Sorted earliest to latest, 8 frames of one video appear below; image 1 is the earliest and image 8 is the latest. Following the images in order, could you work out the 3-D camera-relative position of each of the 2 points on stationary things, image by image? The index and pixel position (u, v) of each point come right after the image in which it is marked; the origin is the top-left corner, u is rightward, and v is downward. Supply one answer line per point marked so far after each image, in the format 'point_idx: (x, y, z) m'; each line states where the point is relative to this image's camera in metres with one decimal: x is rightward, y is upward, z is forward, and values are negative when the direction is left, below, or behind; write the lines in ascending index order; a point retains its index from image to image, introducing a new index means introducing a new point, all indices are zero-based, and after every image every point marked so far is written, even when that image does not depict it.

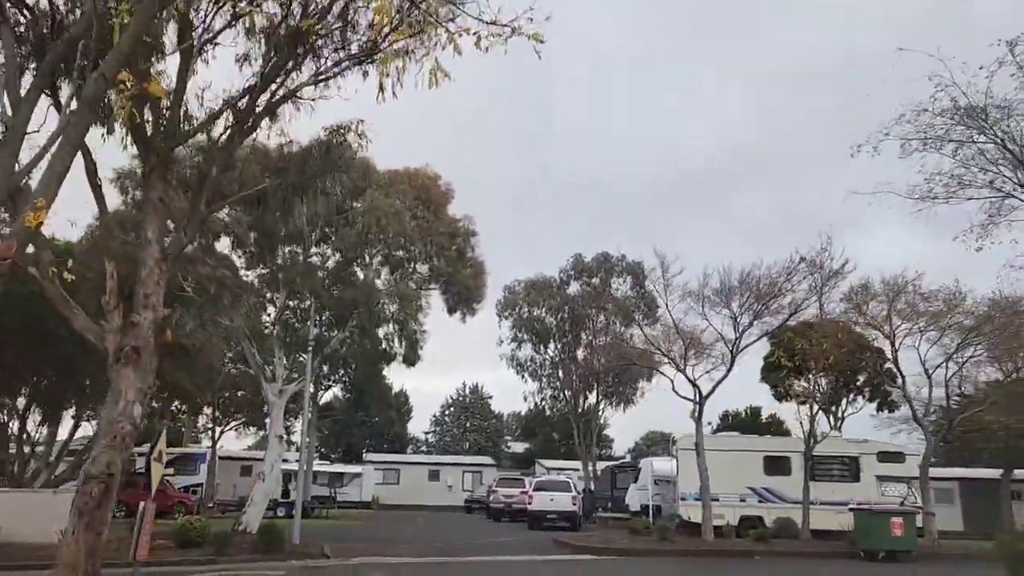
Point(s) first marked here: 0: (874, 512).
0: (+8.7, -5.4, +19.5) m
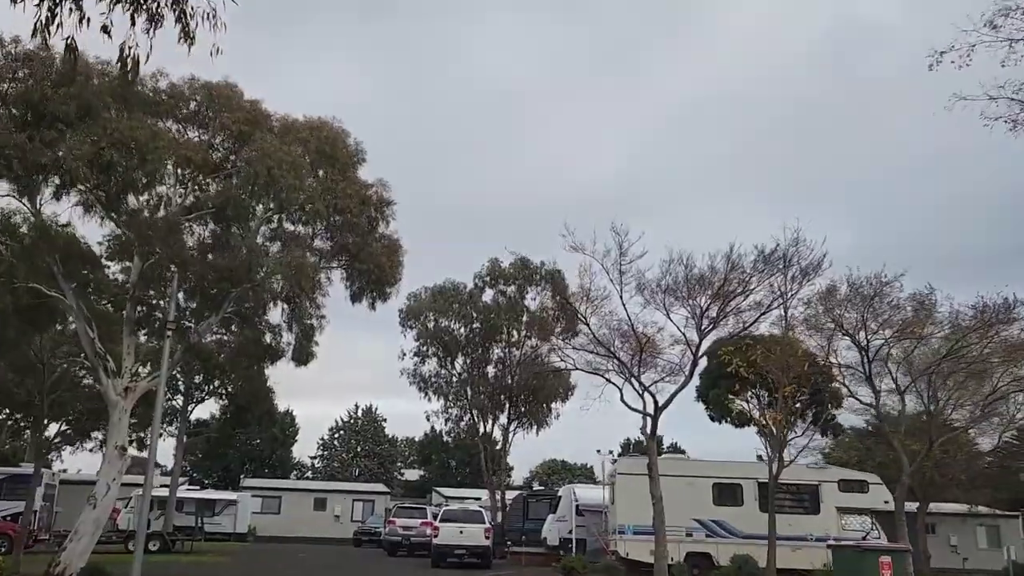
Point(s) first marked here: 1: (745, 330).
0: (+7.0, -5.2, +16.3) m
1: (+5.5, -1.0, +19.6) m
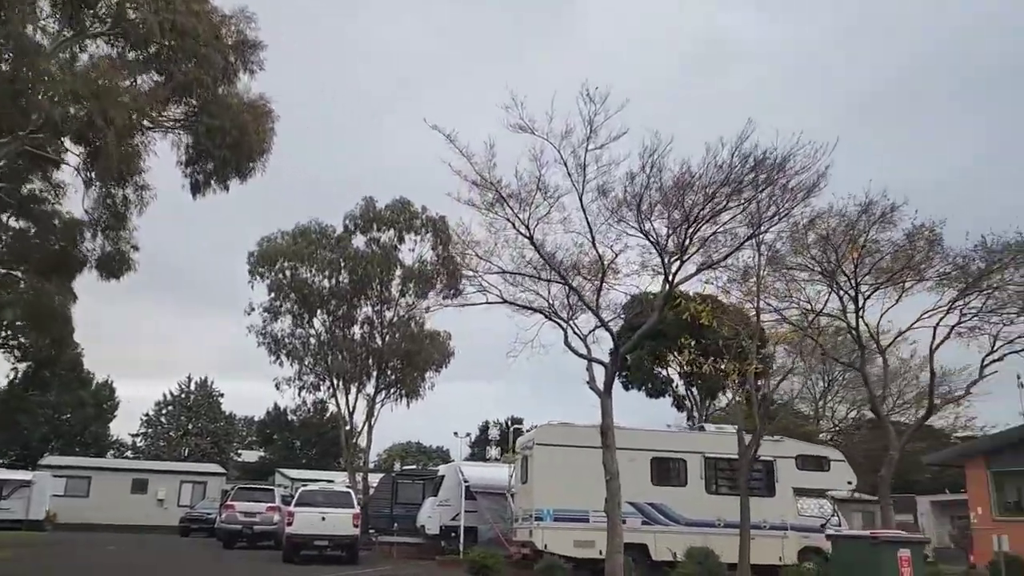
0: (+5.7, -3.9, +12.5) m
1: (+3.8, +0.4, +15.4) m
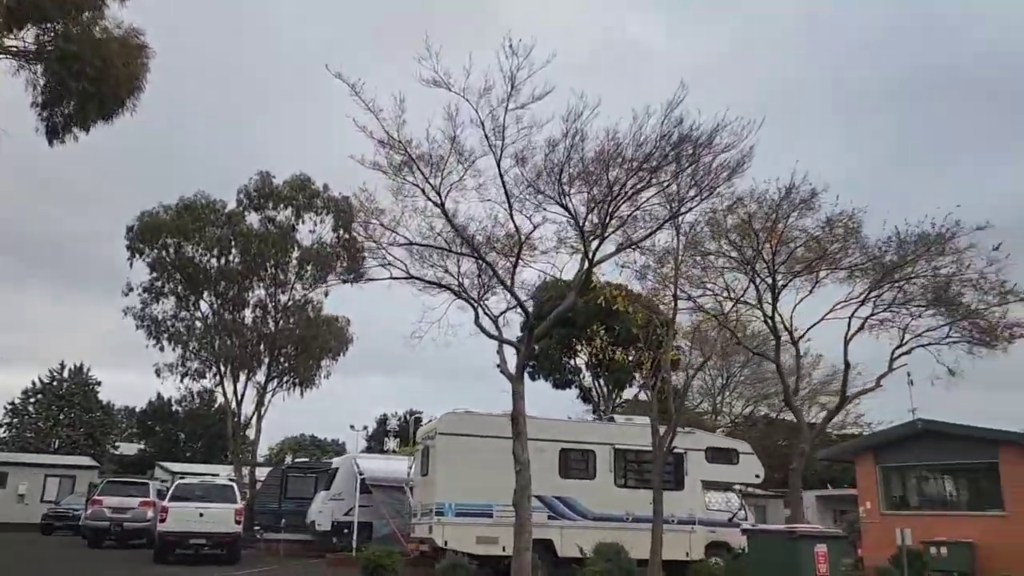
0: (+4.2, -3.7, +12.0) m
1: (+2.1, +0.8, +14.6) m
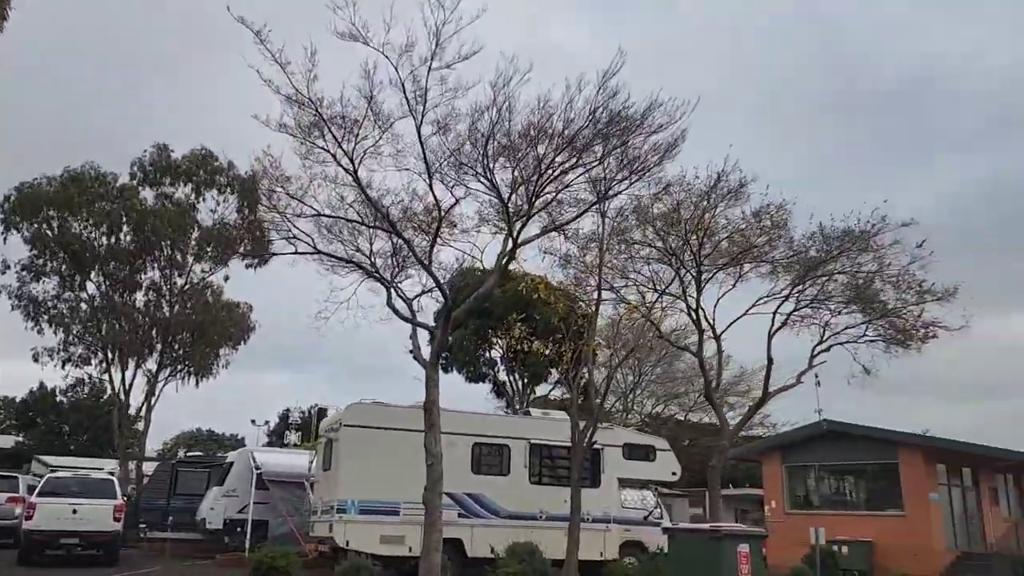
0: (+2.9, -3.5, +11.5) m
1: (+0.7, +1.0, +13.9) m
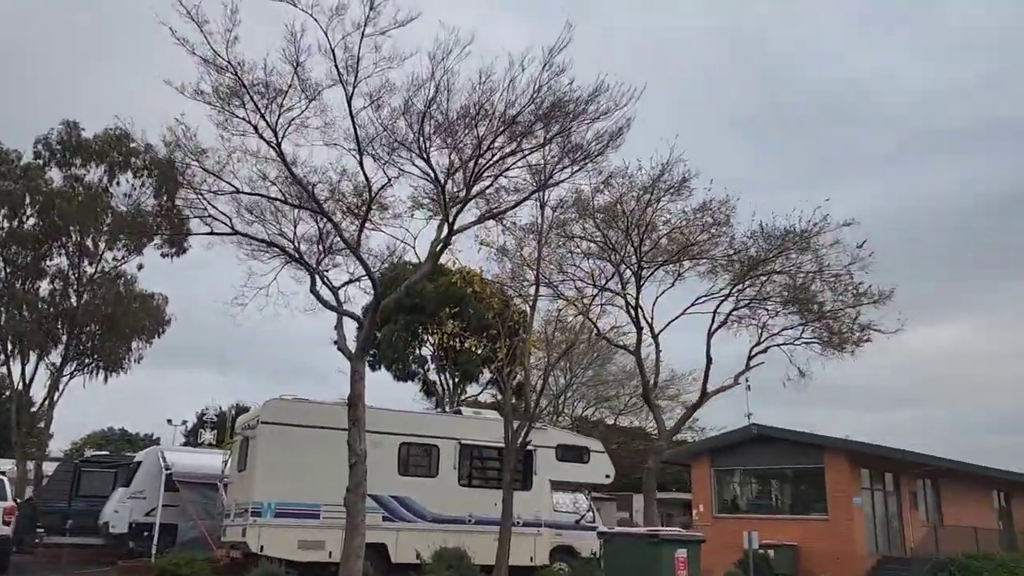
0: (+2.0, -3.4, +11.0) m
1: (-0.3, +1.1, +13.2) m
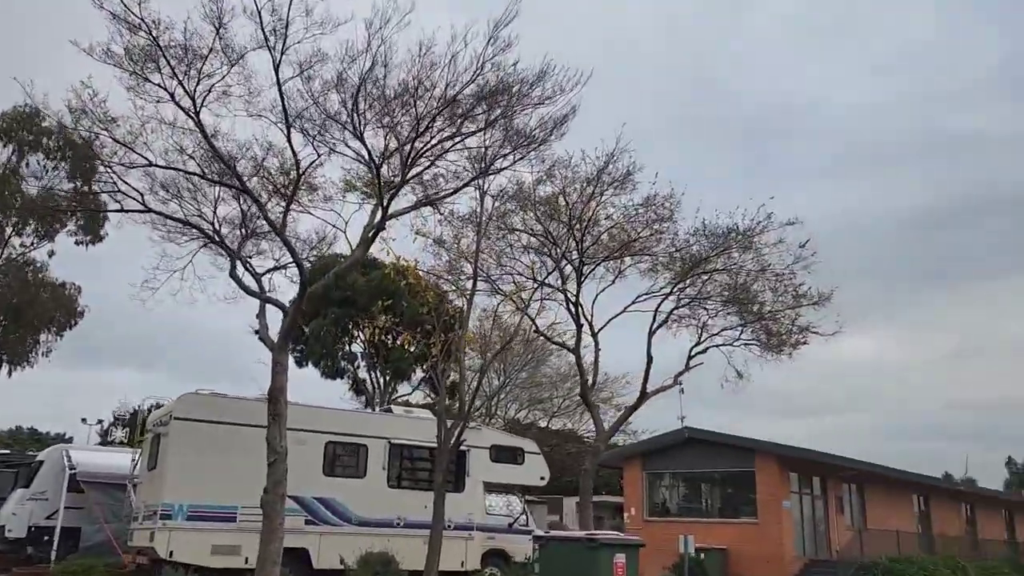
0: (+1.1, -3.3, +10.5) m
1: (-1.3, +1.3, +12.6) m
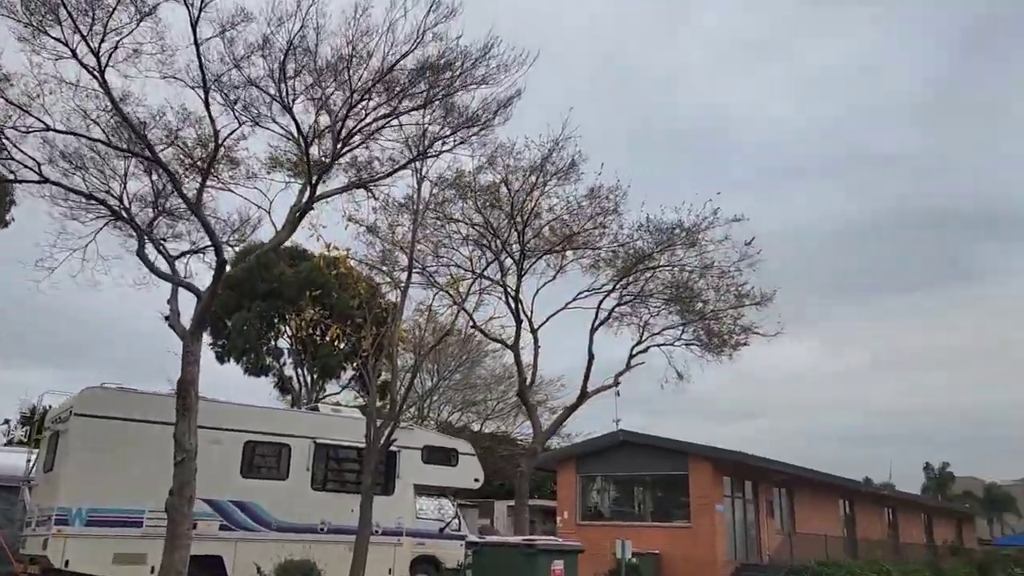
0: (+0.3, -3.2, +9.9) m
1: (-2.1, +1.4, +11.8) m
